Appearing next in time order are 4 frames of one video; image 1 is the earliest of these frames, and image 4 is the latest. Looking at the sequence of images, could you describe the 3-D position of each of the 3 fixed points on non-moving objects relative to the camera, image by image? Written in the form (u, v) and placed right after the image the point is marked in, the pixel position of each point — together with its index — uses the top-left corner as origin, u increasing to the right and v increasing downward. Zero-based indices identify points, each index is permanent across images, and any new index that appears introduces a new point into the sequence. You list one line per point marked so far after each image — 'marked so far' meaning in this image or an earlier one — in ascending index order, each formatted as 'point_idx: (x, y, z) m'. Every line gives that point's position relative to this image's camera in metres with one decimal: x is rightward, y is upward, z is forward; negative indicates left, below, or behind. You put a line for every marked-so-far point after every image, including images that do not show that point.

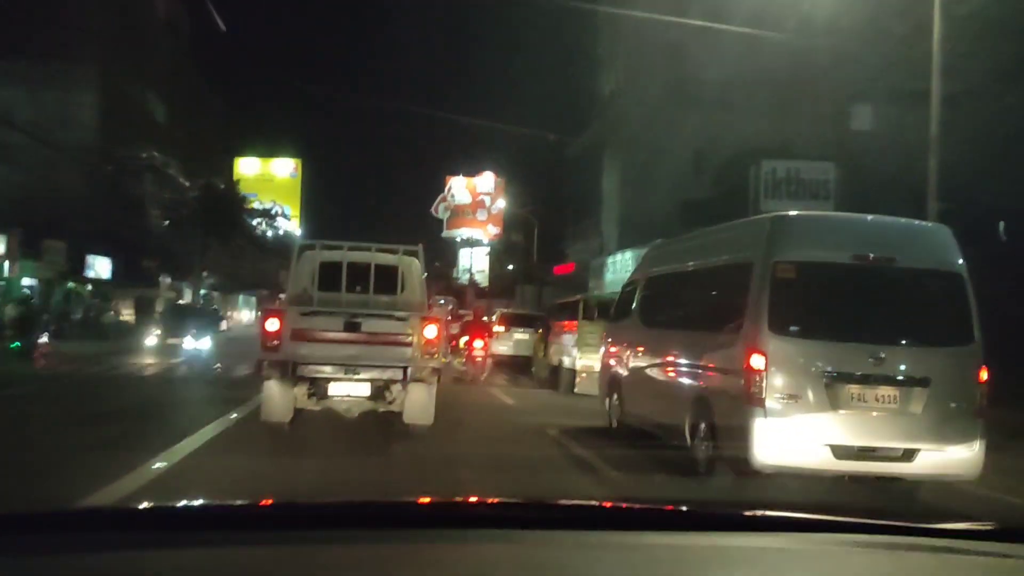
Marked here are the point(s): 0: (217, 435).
0: (-3.6, -1.8, +12.1) m
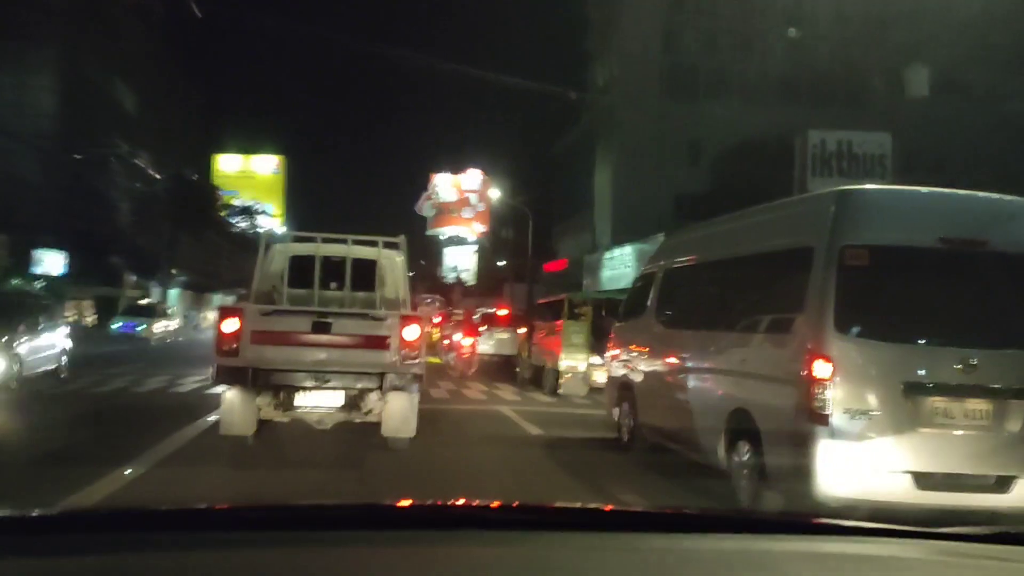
0: (-3.7, -1.8, +10.6) m
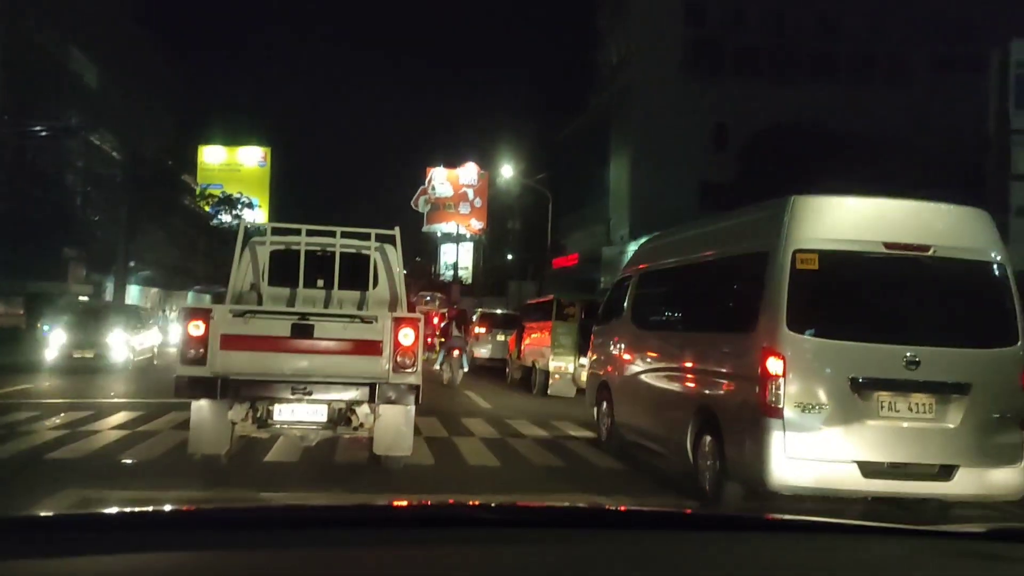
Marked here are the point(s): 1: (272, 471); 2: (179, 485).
0: (-3.9, -1.8, +10.8) m
1: (-2.5, -1.9, +10.1) m
2: (-3.1, -1.8, +9.0) m
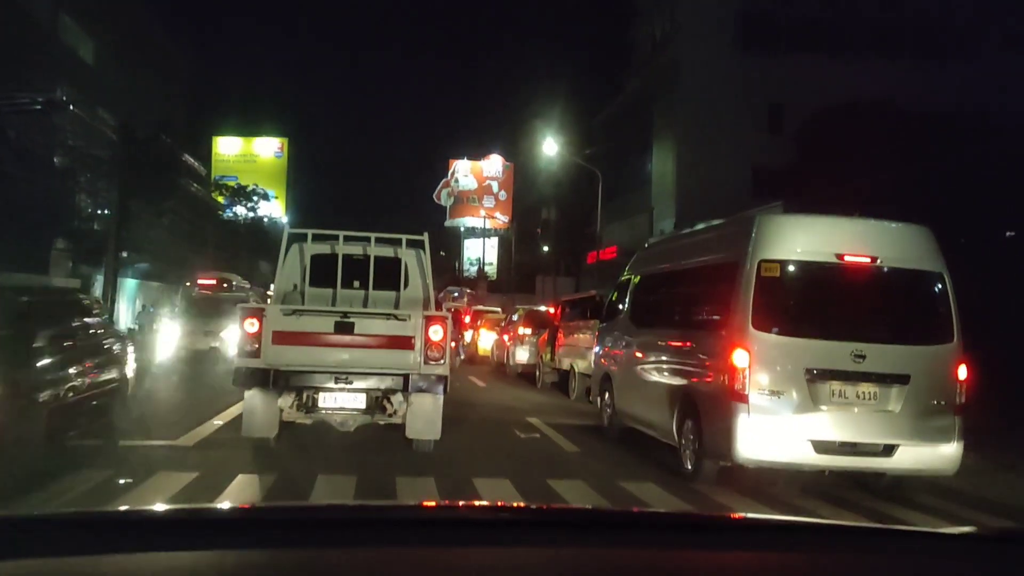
0: (-3.4, -1.8, +10.6) m
1: (-2.1, -1.8, +9.9) m
2: (-2.6, -1.8, +8.8) m
